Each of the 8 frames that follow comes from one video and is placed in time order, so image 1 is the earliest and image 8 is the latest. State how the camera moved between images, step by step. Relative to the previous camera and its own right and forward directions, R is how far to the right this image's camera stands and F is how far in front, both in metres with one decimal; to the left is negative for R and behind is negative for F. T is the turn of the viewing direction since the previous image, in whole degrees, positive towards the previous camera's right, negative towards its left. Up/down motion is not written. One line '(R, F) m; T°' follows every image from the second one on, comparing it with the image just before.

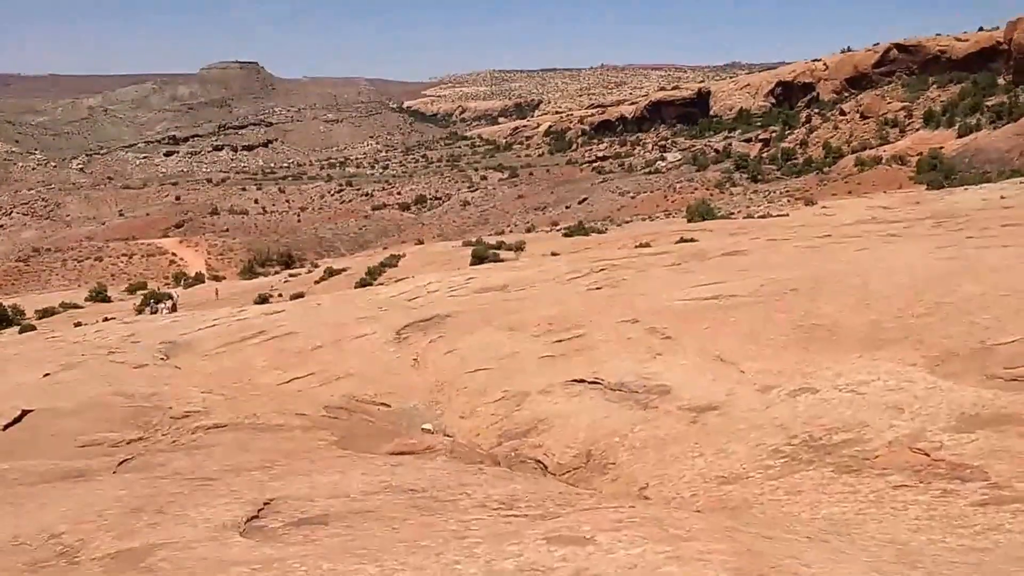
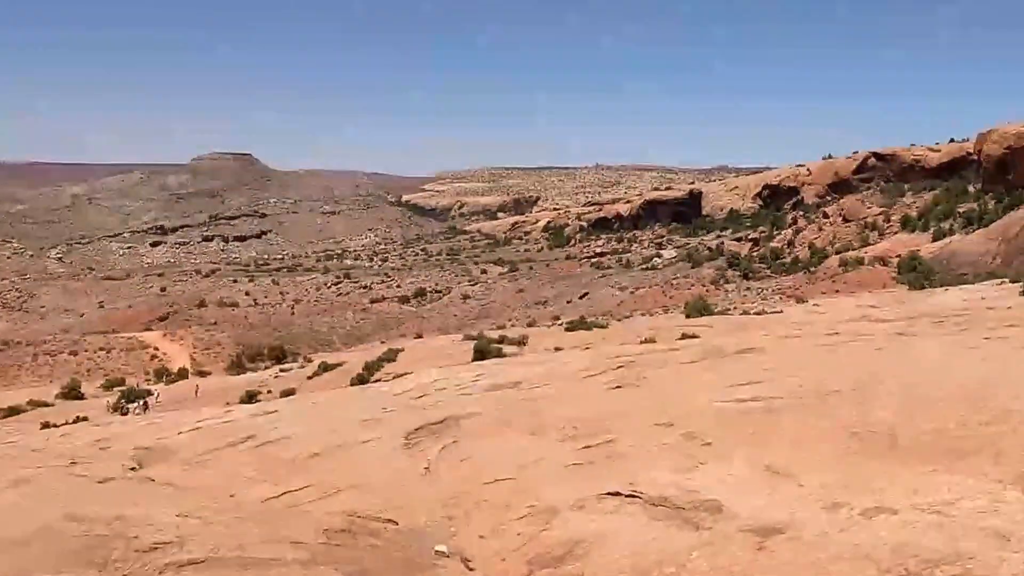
(-0.4, +1.1) m; 0°
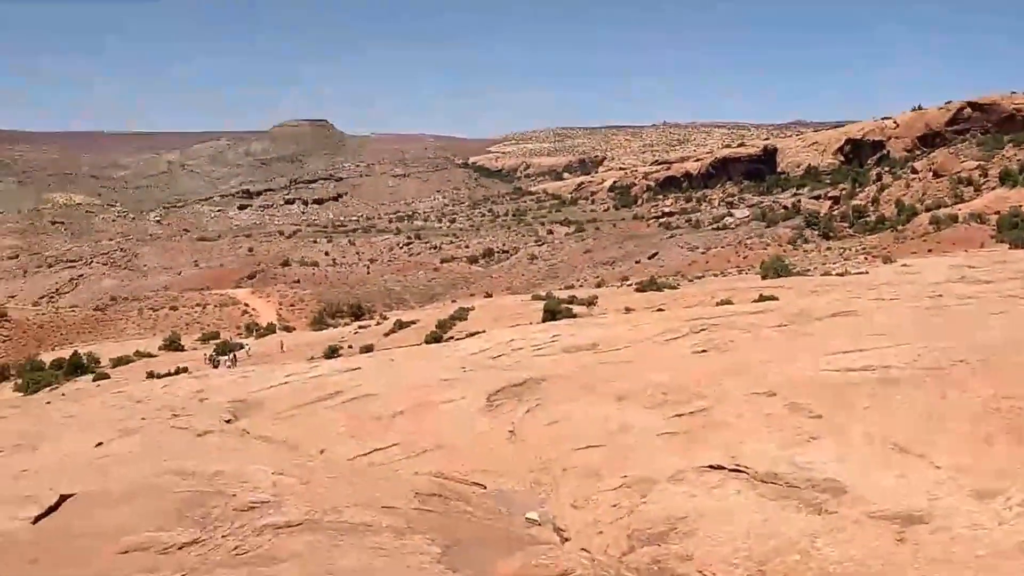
(-0.2, +0.3) m; -5°
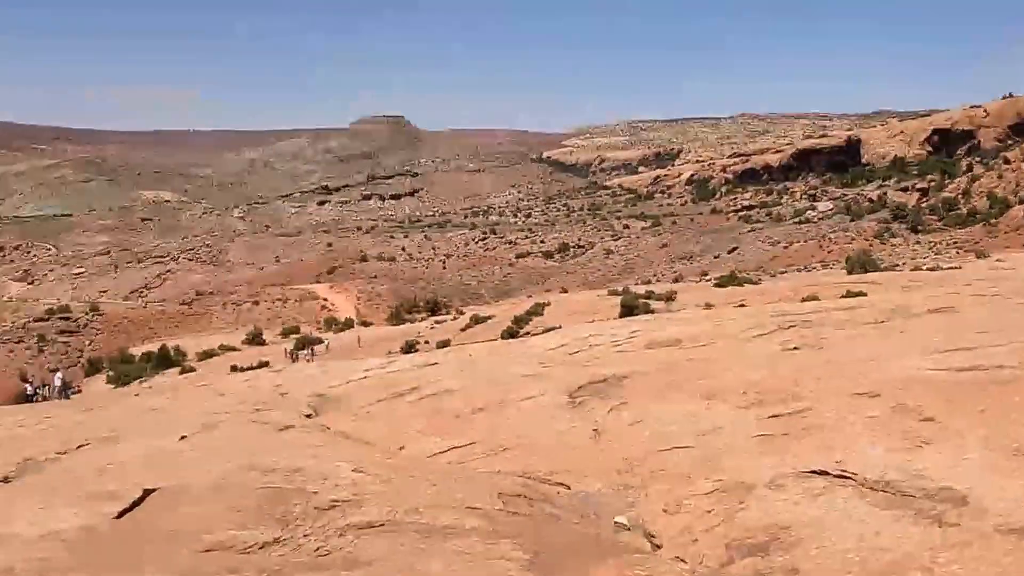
(-0.1, +0.3) m; -5°
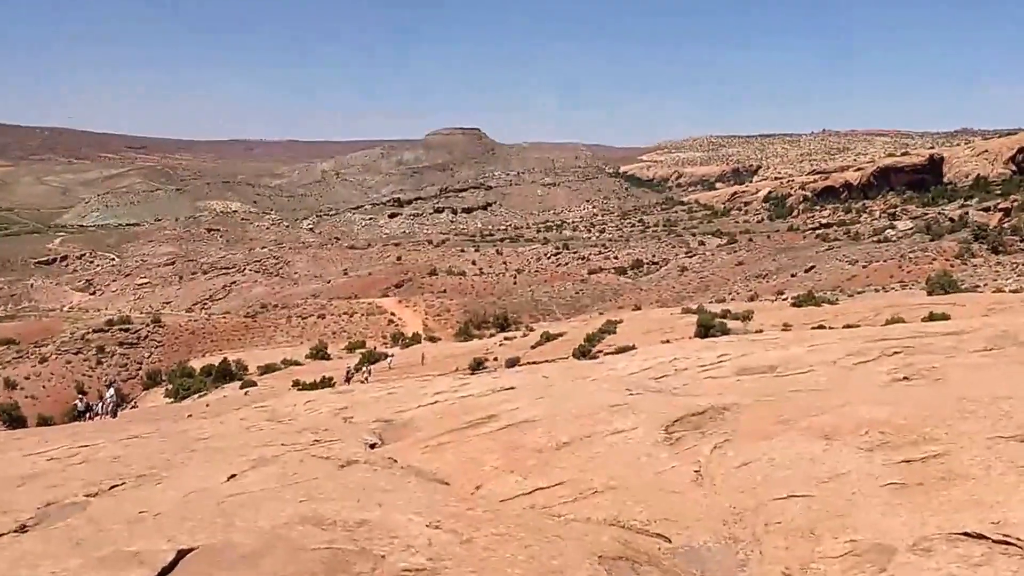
(-0.3, +1.0) m; -5°
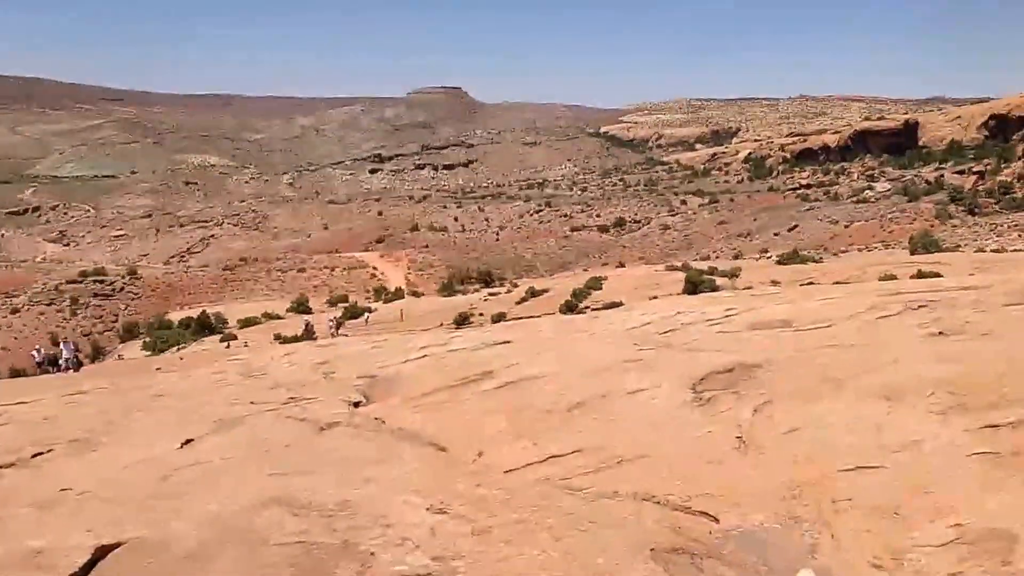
(-0.2, +1.3) m; +1°
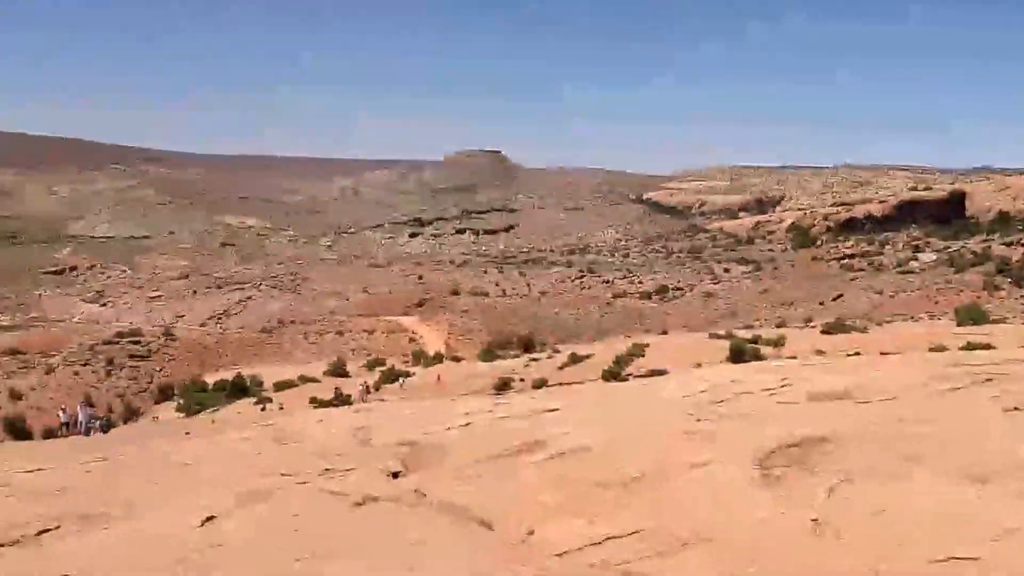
(-0.1, +0.4) m; -3°
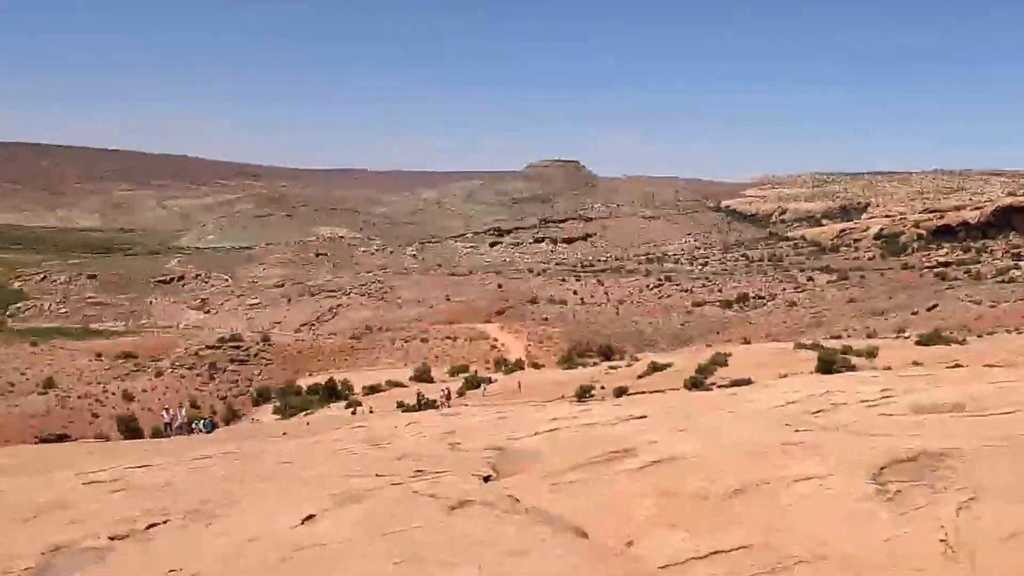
(-0.2, +0.2) m; -6°
